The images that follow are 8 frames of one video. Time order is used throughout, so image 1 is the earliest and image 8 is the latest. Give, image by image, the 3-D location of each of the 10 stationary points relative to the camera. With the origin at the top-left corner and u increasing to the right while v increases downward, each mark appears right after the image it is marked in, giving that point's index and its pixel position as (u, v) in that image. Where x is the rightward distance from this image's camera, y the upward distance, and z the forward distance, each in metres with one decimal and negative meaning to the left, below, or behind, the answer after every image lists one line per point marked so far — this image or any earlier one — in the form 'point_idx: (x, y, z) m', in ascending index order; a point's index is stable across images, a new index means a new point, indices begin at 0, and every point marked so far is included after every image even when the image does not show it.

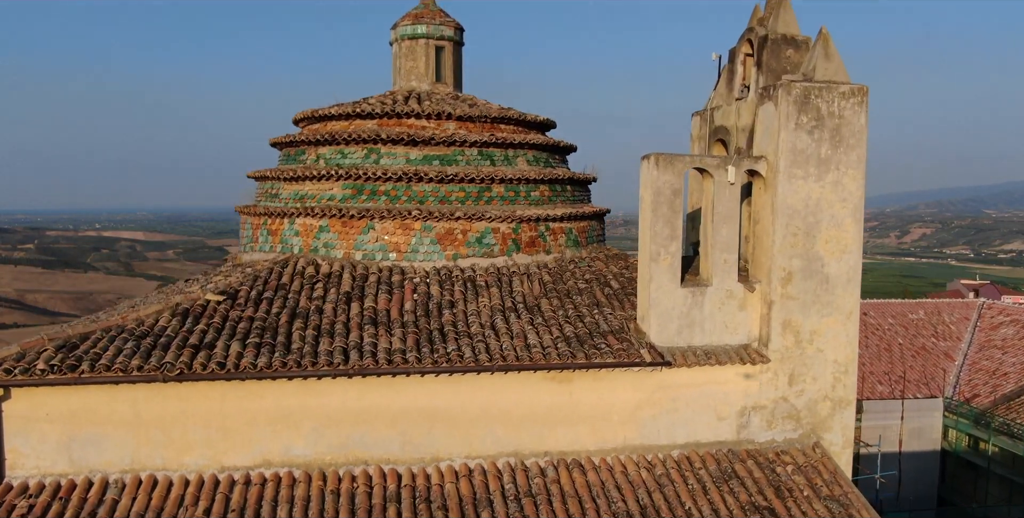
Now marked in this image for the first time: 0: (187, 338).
0: (-2.6, -0.6, +5.4) m
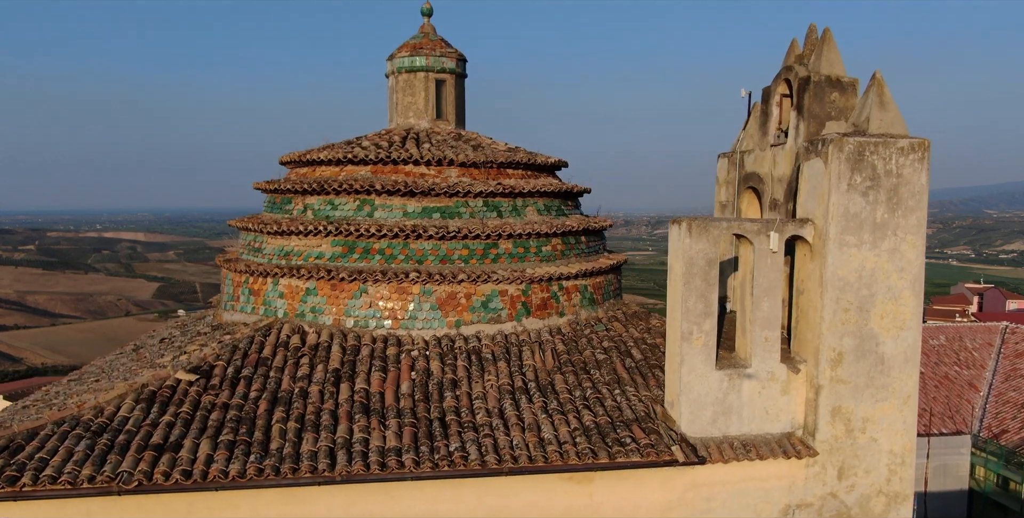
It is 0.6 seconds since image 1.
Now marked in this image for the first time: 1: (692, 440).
0: (-2.5, -1.2, +4.7) m
1: (+1.3, -1.3, +5.0) m
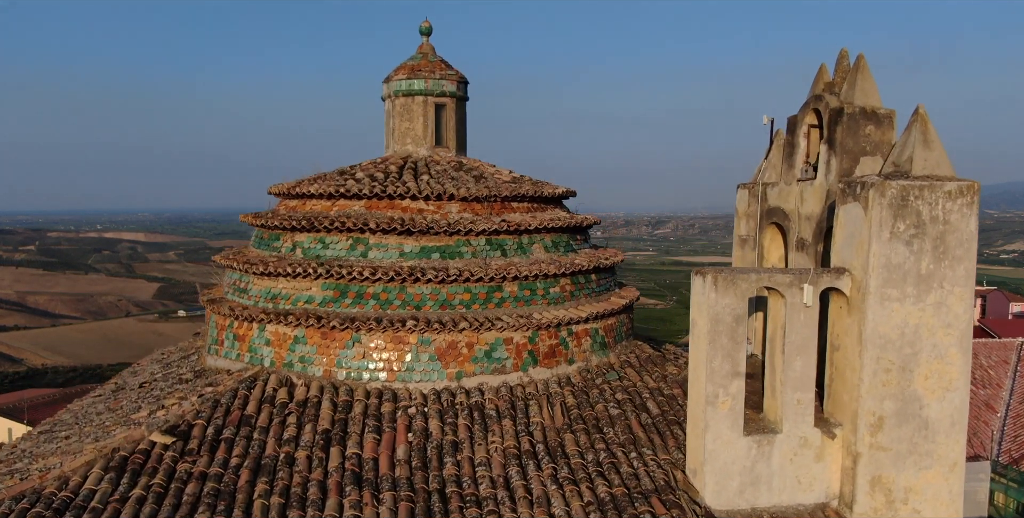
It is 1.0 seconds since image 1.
0: (-2.4, -1.6, +4.2) m
1: (+1.4, -1.7, +4.5) m
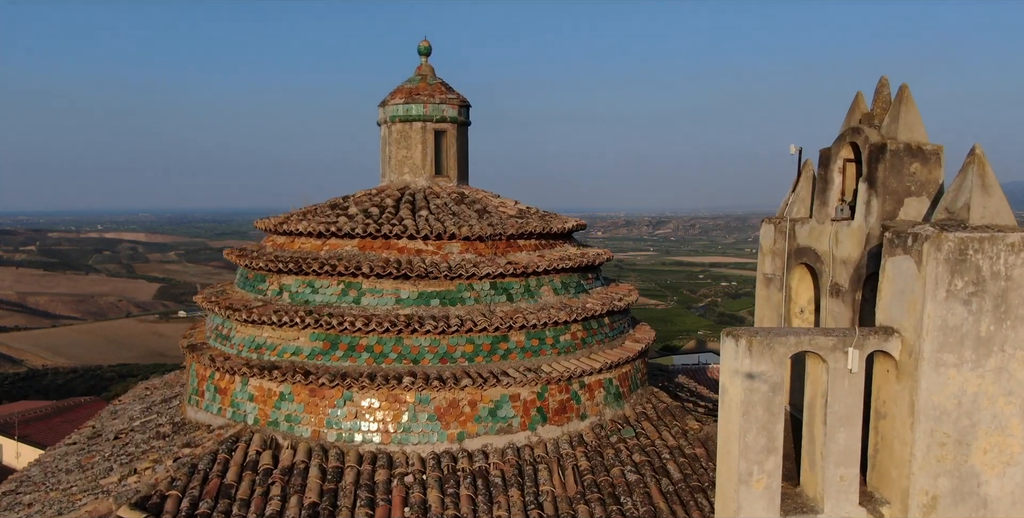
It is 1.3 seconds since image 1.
0: (-2.4, -1.9, +3.7) m
1: (+1.4, -2.1, +4.0) m
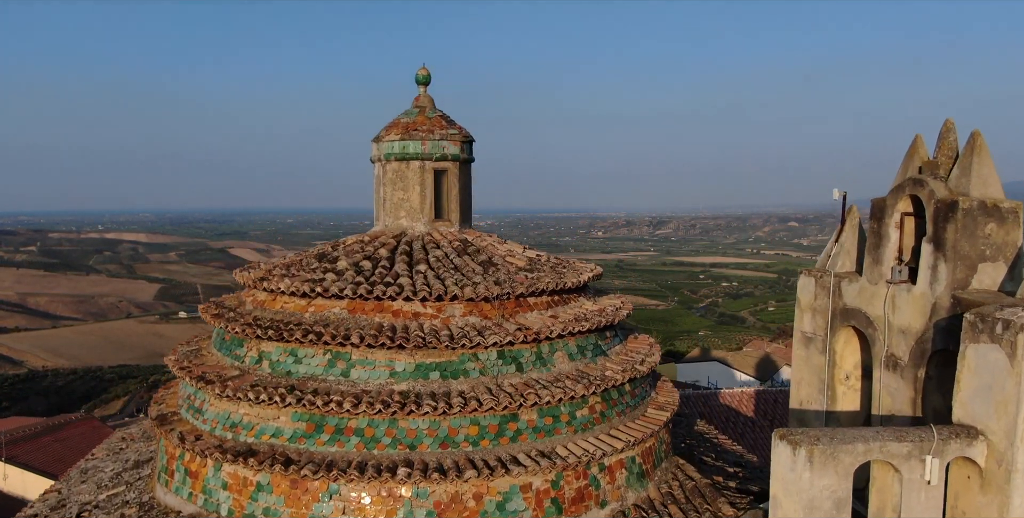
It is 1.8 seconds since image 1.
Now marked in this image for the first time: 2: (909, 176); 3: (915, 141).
0: (-2.3, -2.4, +3.1) m
1: (+1.5, -2.5, +3.4) m
2: (+2.6, +0.5, +4.4) m
3: (+2.7, +0.8, +4.6) m
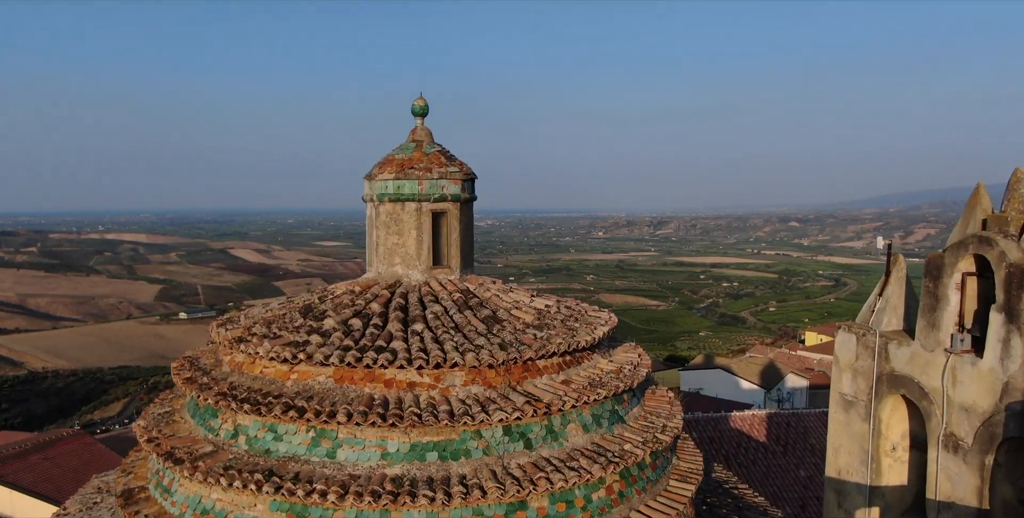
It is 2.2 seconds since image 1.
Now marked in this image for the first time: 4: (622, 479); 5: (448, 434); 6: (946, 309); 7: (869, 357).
0: (-2.3, -2.8, +2.5) m
1: (+1.5, -2.9, +2.8) m
2: (+2.6, +0.2, +3.8) m
3: (+2.8, +0.4, +4.0) m
4: (+0.7, -1.4, +4.4) m
5: (-0.4, -1.0, +4.1) m
6: (+2.6, -0.3, +4.0) m
7: (+2.5, -0.7, +4.6) m
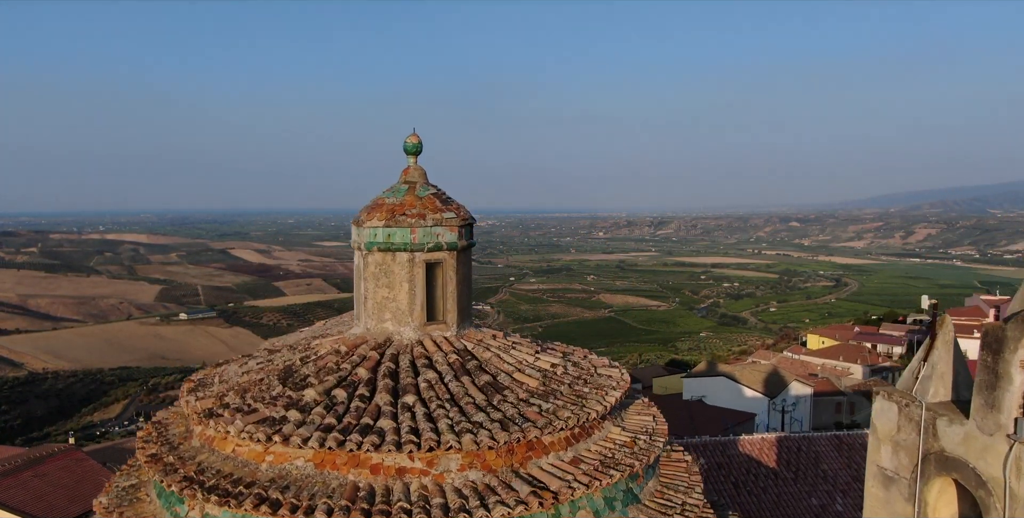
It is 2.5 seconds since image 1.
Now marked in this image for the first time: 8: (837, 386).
0: (-2.3, -3.2, +2.1) m
1: (+1.5, -3.3, +2.4) m
2: (+2.6, -0.2, +3.3) m
3: (+2.8, 0.0, +3.5) m
4: (+0.7, -1.8, +3.9) m
5: (-0.4, -1.4, +3.6) m
6: (+2.6, -0.7, +3.5) m
7: (+2.5, -1.1, +4.1) m
8: (+8.4, -3.3, +17.5) m
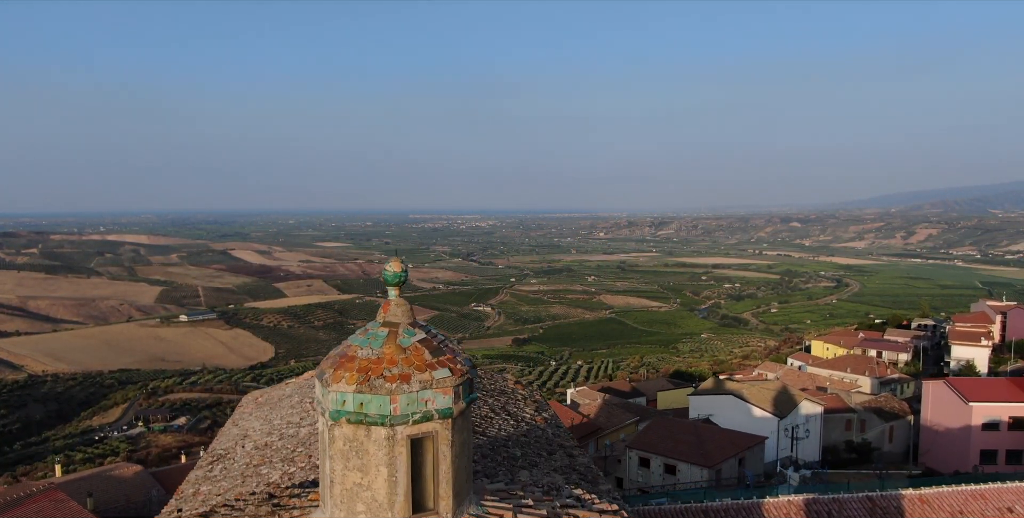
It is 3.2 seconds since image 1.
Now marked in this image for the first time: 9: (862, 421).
0: (-2.2, -3.5, +1.6) m
1: (+1.6, -3.6, +1.9) m
2: (+2.7, -0.6, +2.9) m
3: (+2.8, -0.3, +3.1) m
4: (+0.8, -2.1, +3.5) m
5: (-0.3, -1.8, +3.1) m
6: (+2.6, -1.0, +3.1) m
7: (+2.5, -1.4, +3.6) m
8: (+8.4, -3.6, +17.0) m
9: (+8.6, -4.0, +16.6) m
